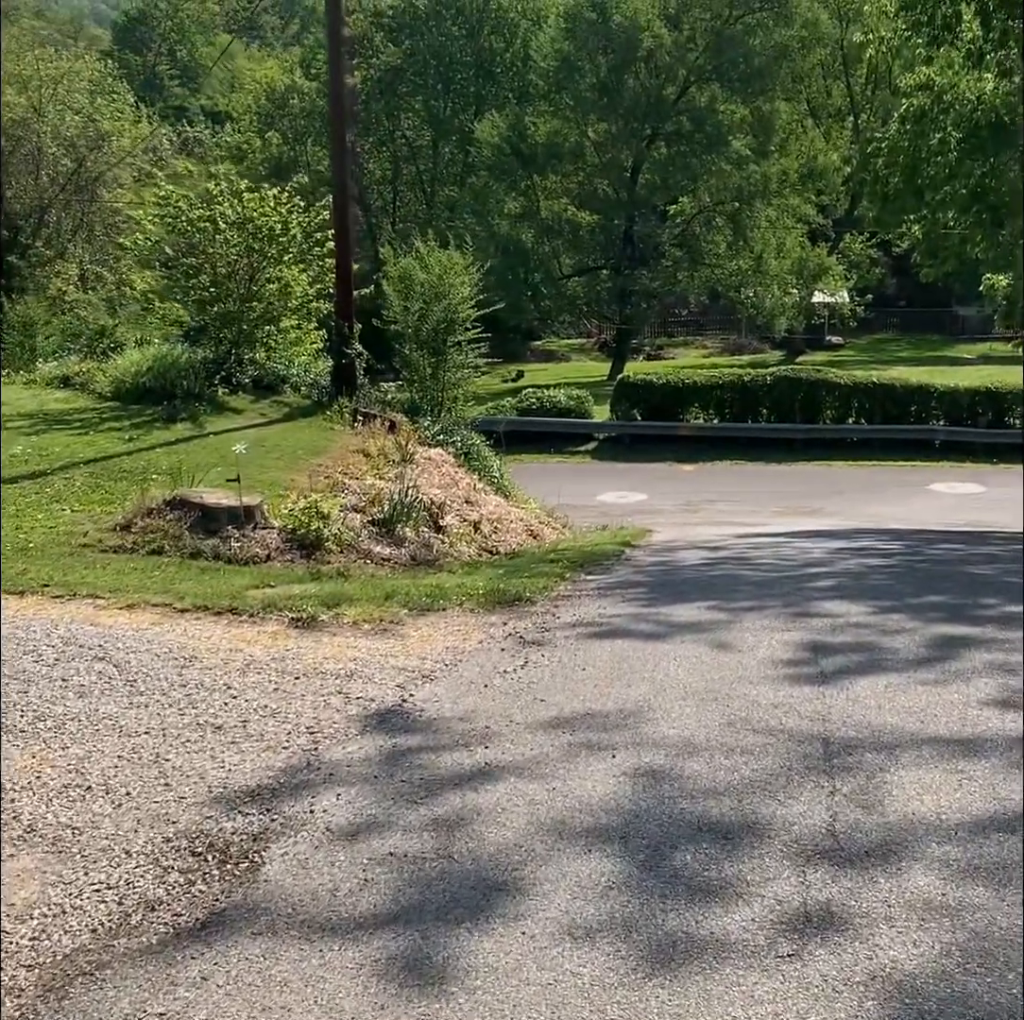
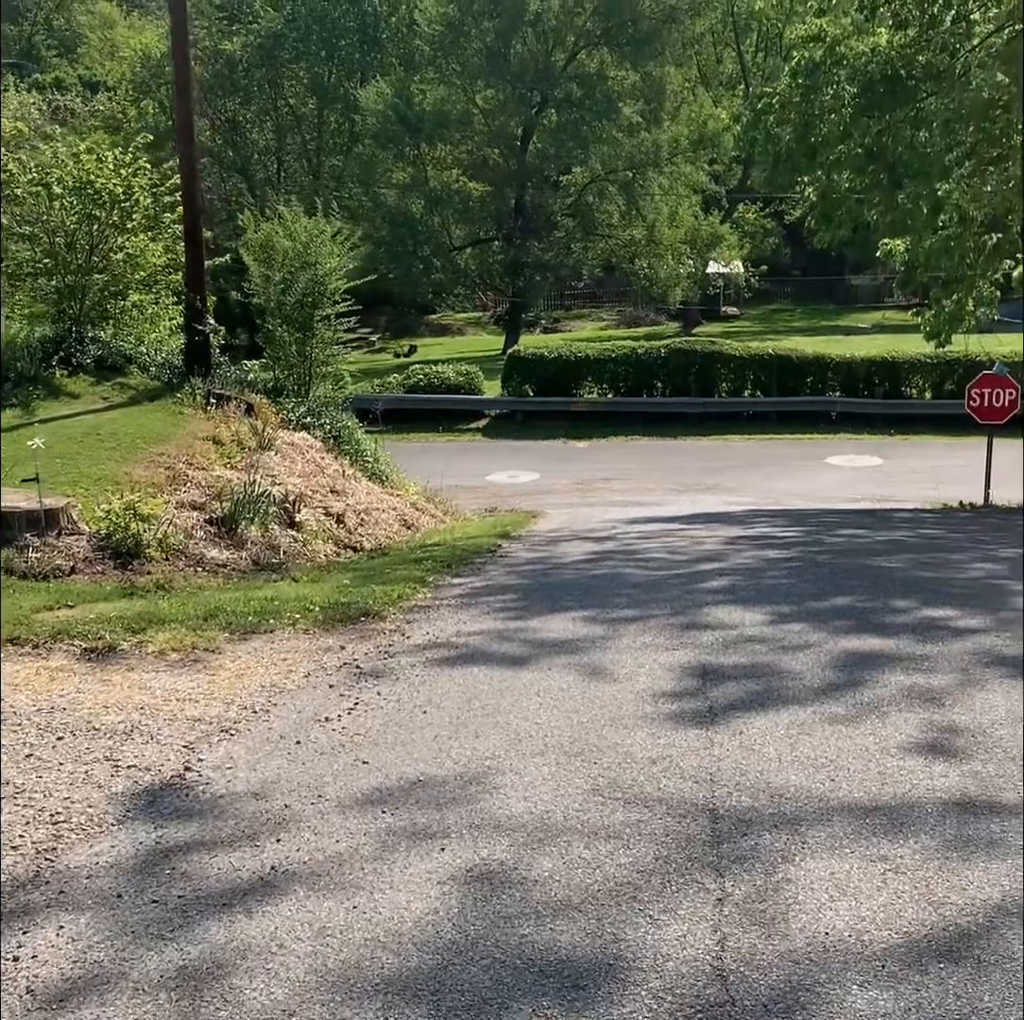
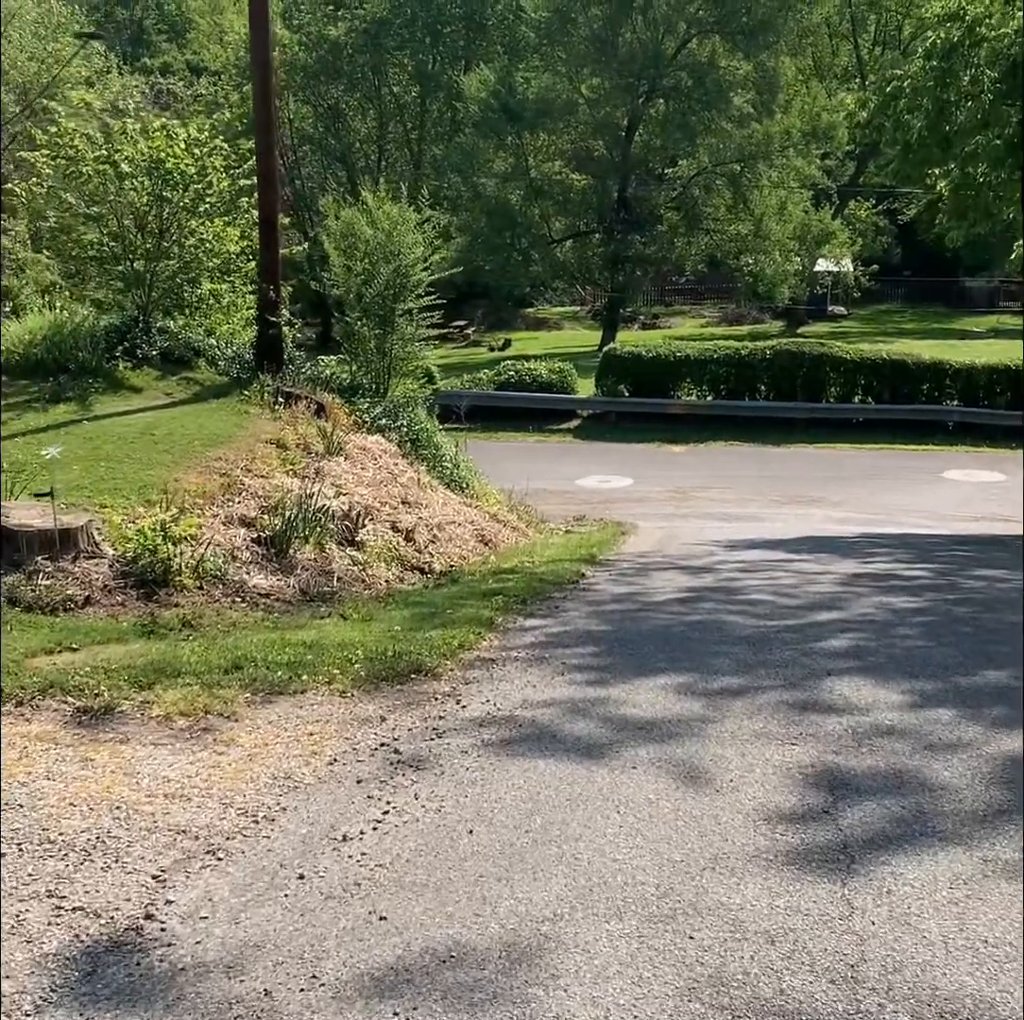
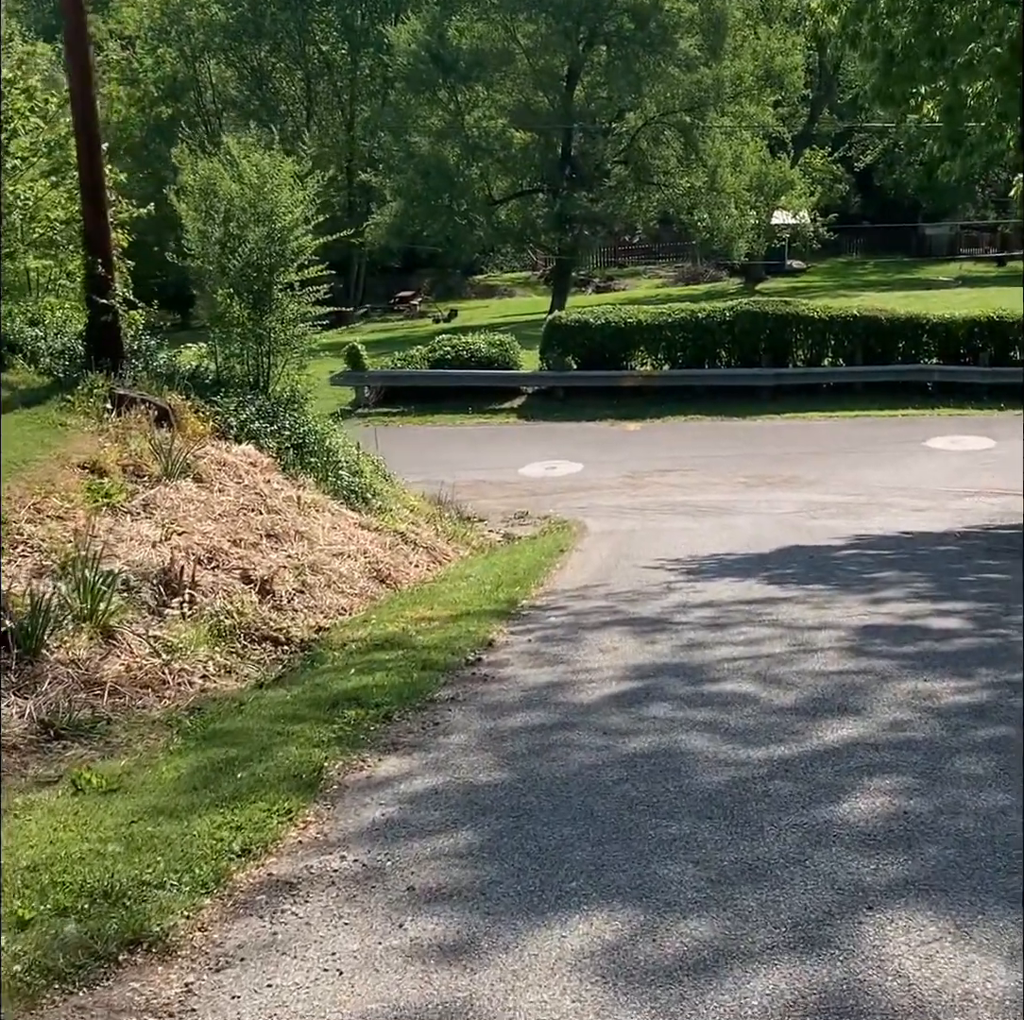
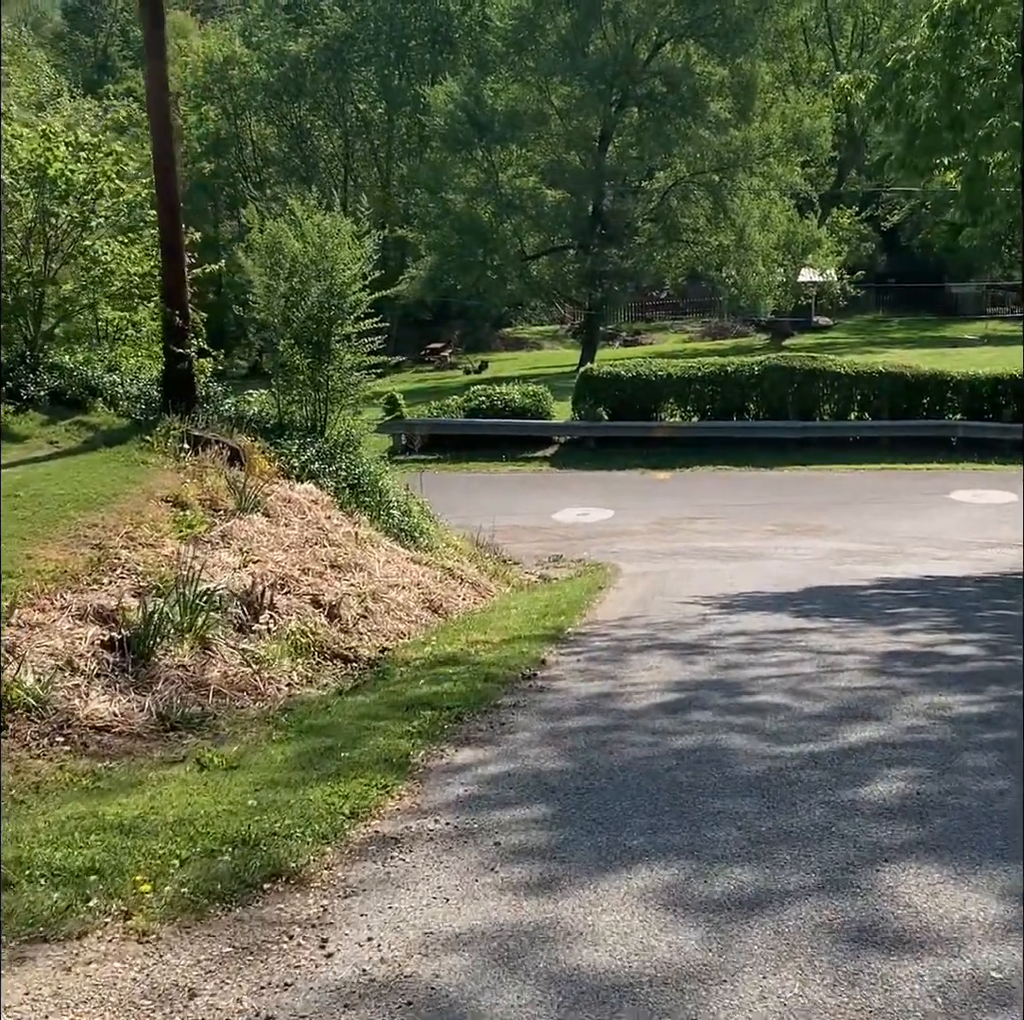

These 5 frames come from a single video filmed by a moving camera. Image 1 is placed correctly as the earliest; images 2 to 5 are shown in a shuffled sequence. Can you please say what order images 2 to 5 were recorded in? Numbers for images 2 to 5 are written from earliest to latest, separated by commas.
2, 3, 5, 4
